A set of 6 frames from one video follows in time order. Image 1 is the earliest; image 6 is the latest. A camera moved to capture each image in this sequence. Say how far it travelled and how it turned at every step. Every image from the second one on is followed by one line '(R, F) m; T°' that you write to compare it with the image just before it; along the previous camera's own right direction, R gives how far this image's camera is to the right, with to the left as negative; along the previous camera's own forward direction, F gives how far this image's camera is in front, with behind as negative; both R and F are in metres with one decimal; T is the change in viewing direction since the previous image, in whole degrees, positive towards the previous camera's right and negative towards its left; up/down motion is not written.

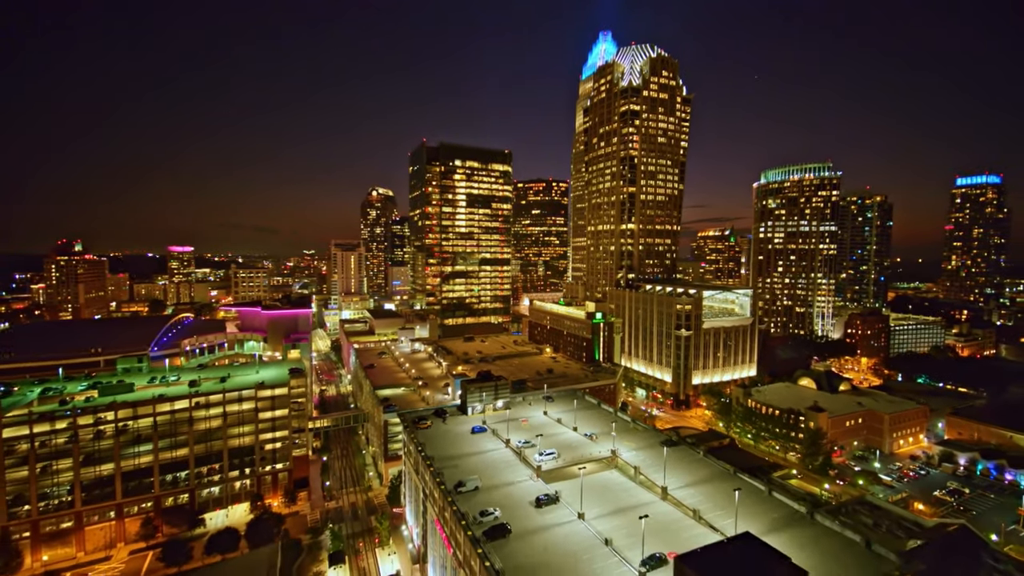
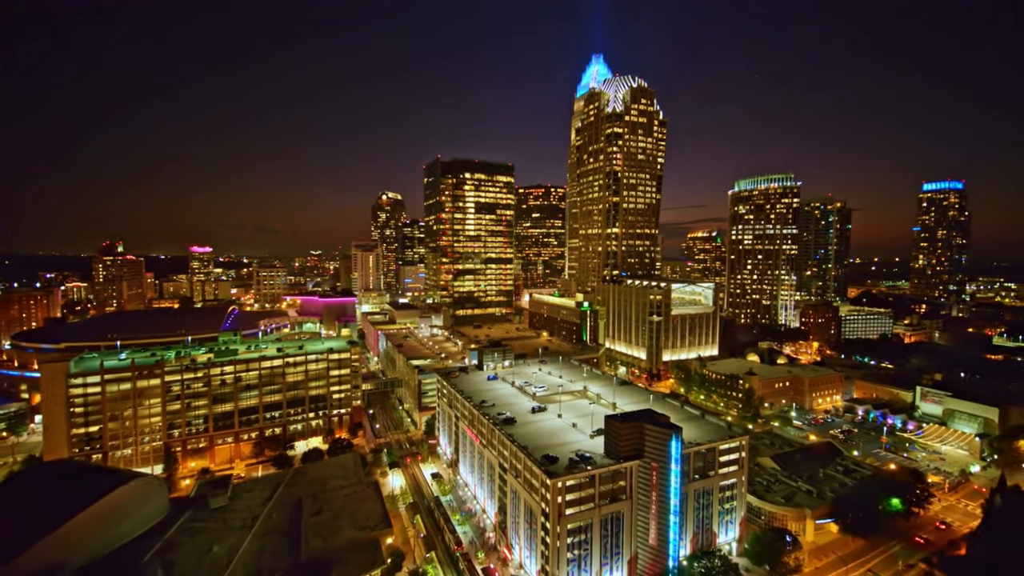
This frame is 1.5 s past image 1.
(-0.3, -13.7) m; 0°
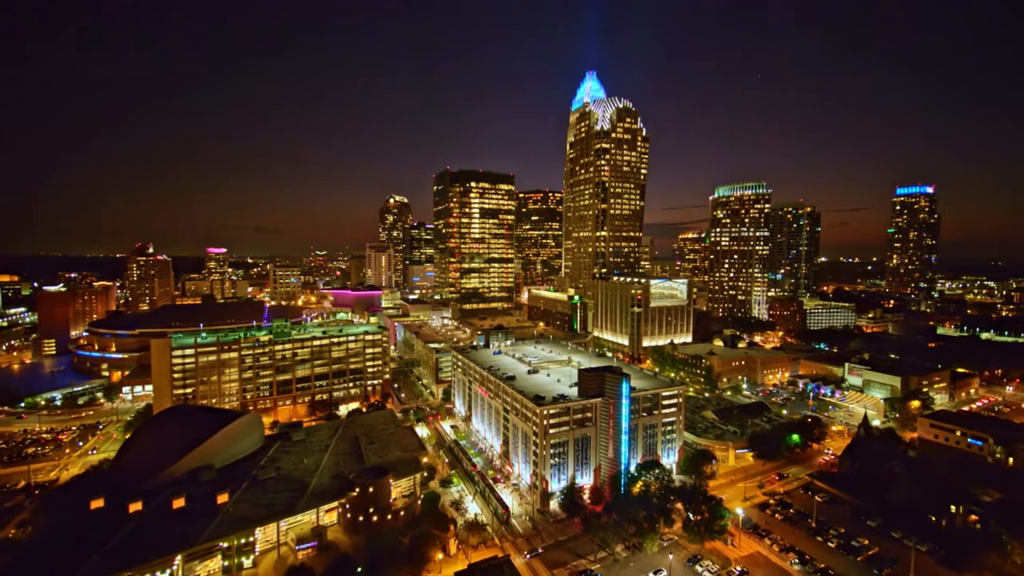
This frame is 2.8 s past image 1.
(0.0, -12.3) m; 0°
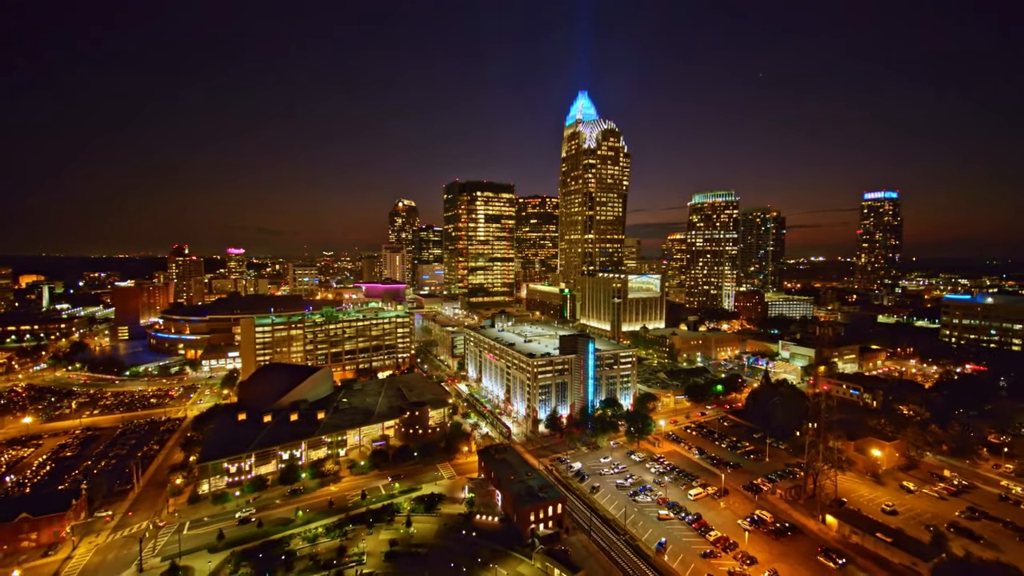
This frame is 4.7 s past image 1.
(+0.1, -17.2) m; 0°
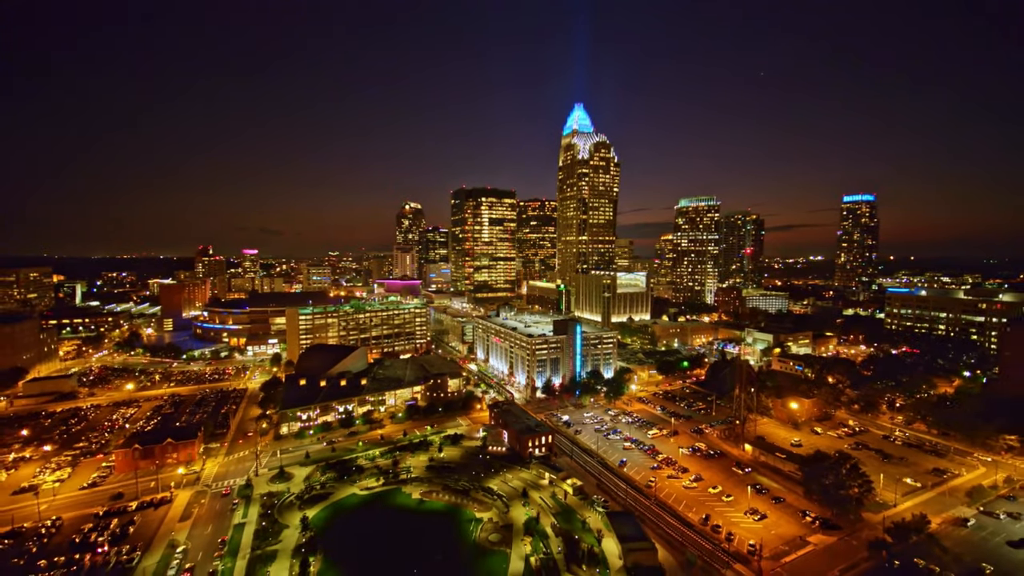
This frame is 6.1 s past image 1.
(-0.3, -13.5) m; 0°
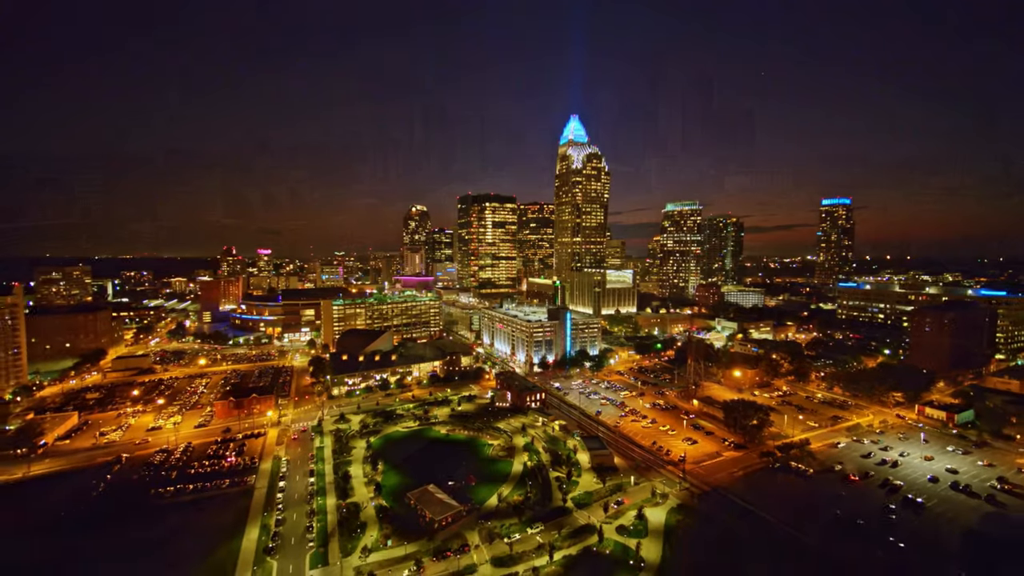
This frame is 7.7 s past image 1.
(-0.3, -14.9) m; 0°
